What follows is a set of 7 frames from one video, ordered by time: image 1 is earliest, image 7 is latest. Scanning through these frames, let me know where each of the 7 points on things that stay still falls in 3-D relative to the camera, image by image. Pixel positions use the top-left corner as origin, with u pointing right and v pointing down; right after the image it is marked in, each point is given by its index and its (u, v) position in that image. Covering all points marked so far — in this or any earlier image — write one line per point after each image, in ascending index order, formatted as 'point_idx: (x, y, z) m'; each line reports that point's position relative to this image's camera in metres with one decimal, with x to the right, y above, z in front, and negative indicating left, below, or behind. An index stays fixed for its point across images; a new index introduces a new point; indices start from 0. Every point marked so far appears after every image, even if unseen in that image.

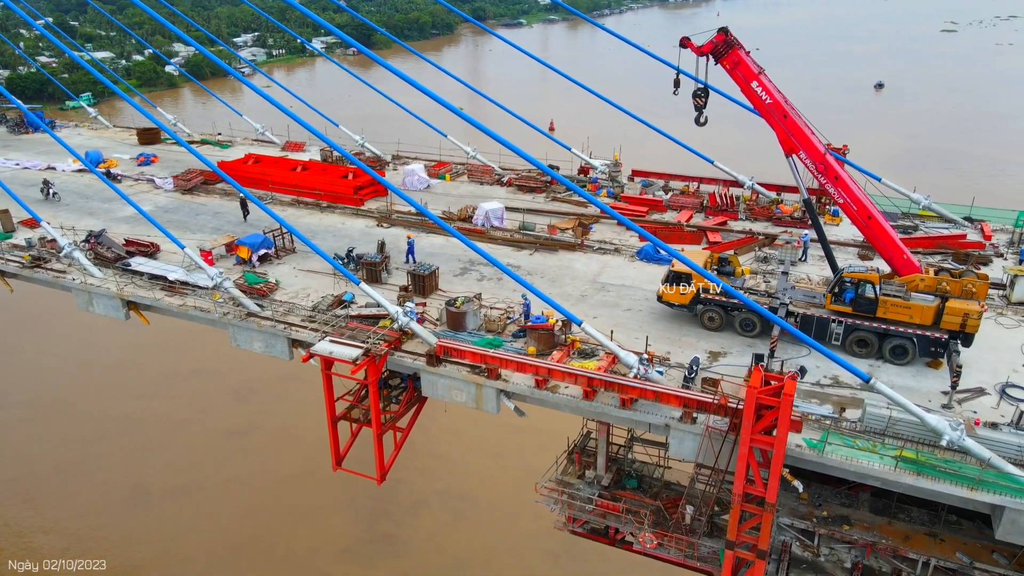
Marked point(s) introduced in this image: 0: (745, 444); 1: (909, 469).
0: (+5.1, -3.4, +15.5) m
1: (+9.2, -4.2, +16.4) m
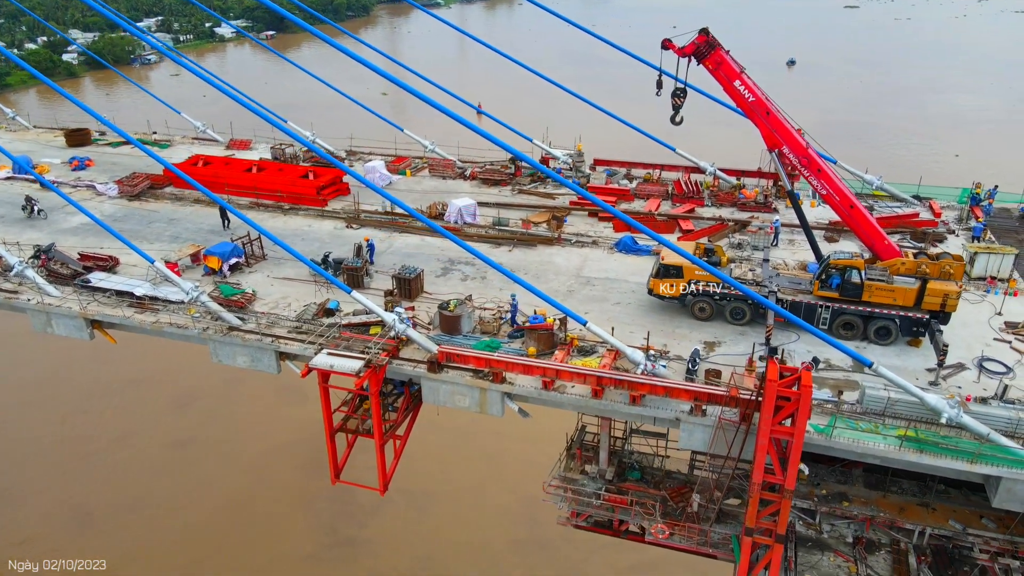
0: (+5.7, -3.3, +16.0) m
1: (+9.8, -3.9, +17.2) m
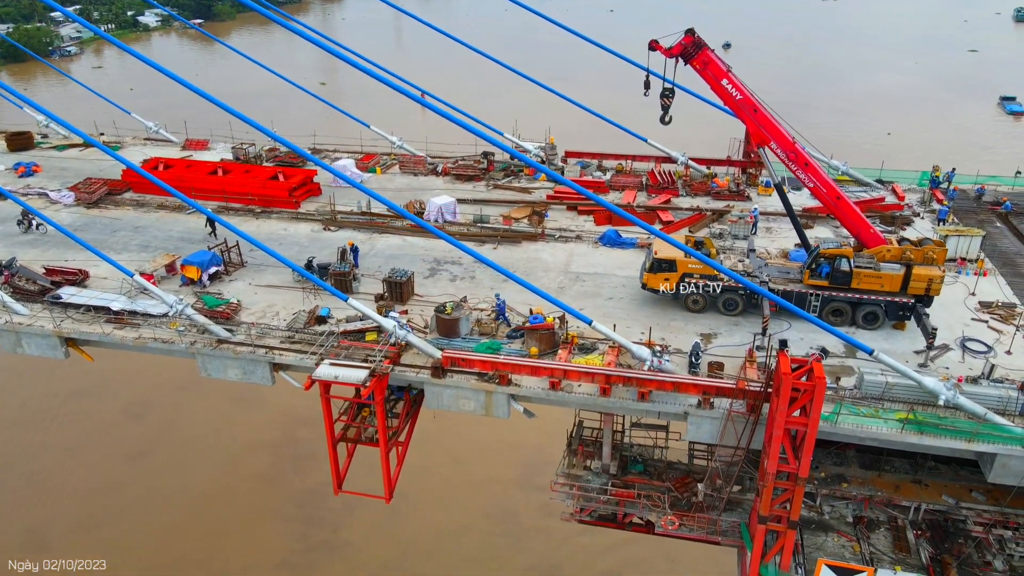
0: (+6.2, -3.2, +16.3) m
1: (+10.2, -3.6, +17.9) m
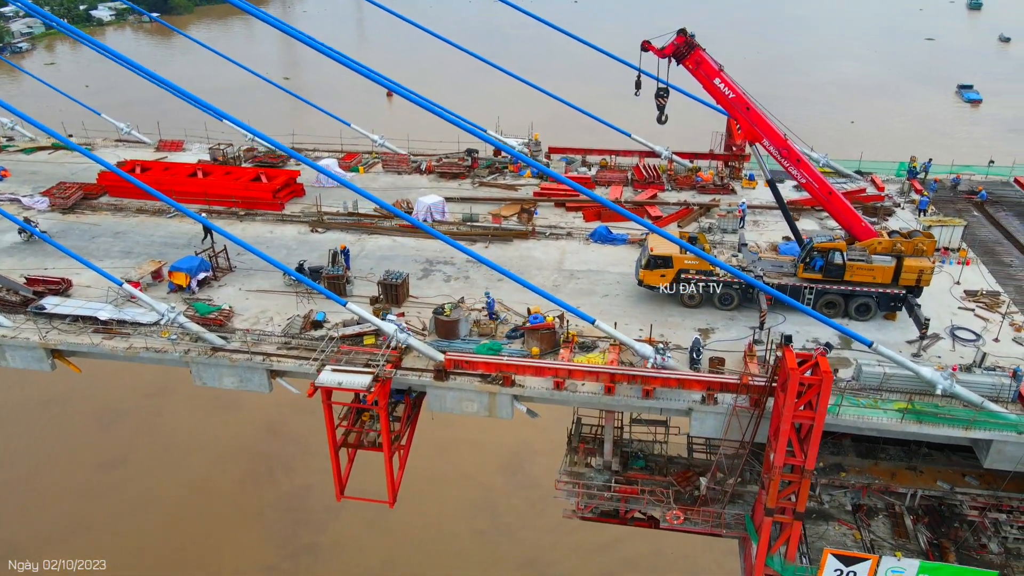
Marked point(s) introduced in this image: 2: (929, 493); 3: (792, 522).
0: (+6.5, -3.1, +16.6) m
1: (+10.4, -3.4, +18.3) m
2: (+11.8, -5.8, +20.0) m
3: (+7.2, -6.0, +18.1) m
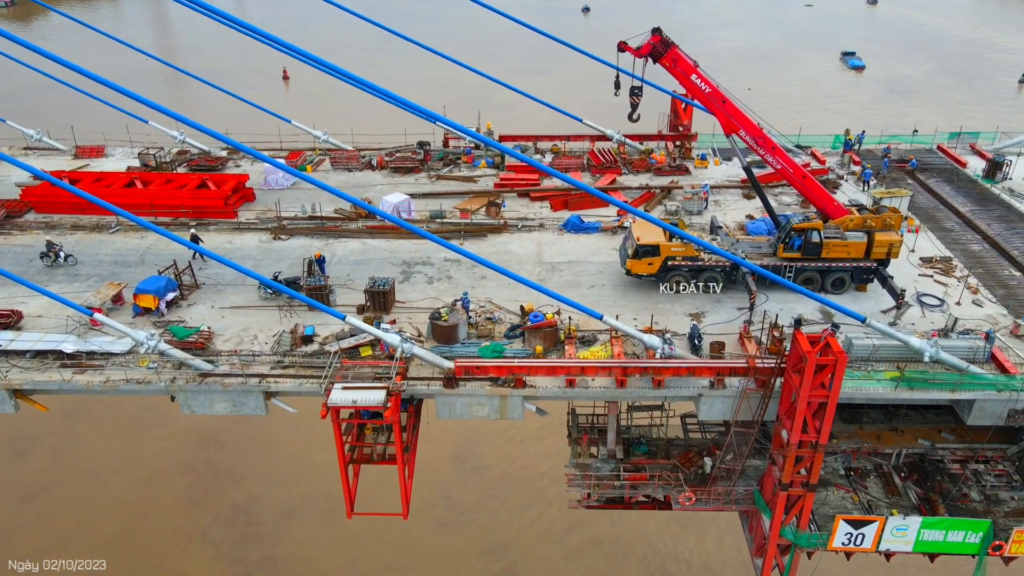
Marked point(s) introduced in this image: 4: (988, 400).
0: (+7.2, -2.8, +17.4) m
1: (+10.8, -2.7, +19.5) m
2: (+12.2, -5.0, +21.4) m
3: (+7.9, -5.6, +19.0) m
4: (+13.1, -3.1, +19.5) m
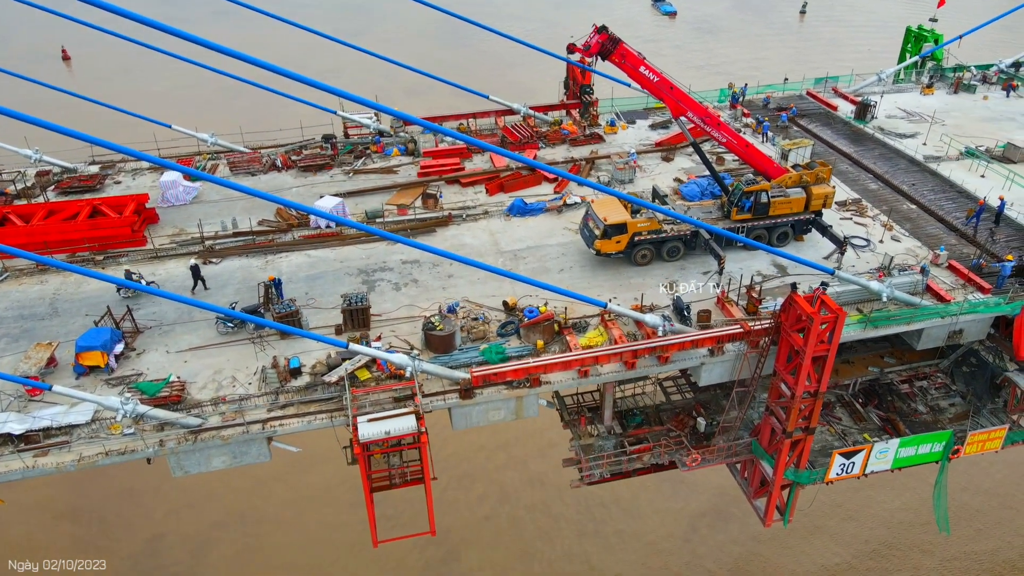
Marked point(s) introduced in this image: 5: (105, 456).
0: (+8.0, -1.9, +19.0) m
1: (+11.0, -1.2, +21.8) m
2: (+12.3, -3.1, +24.2) m
3: (+8.7, -4.4, +20.9) m
4: (+13.3, -1.2, +22.3) m
5: (-10.6, -4.4, +18.2) m
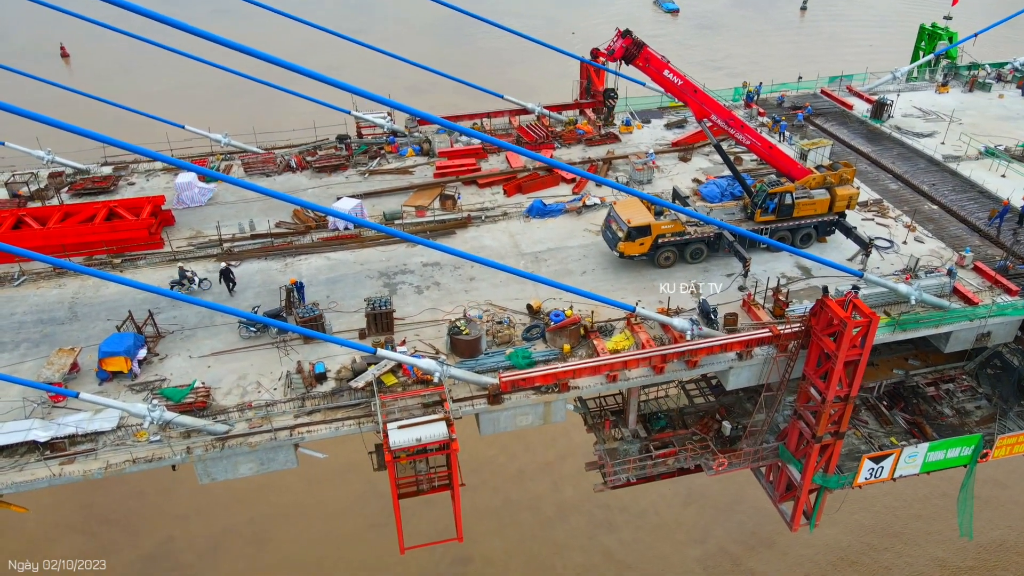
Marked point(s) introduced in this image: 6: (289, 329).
0: (+8.8, -2.0, +18.8) m
1: (+11.8, -1.3, +21.7) m
2: (+13.1, -3.2, +24.0) m
3: (+9.4, -4.5, +20.8) m
4: (+14.1, -1.3, +22.1) m
5: (-9.8, -4.5, +18.0) m
6: (-4.7, -1.3, +18.0) m
